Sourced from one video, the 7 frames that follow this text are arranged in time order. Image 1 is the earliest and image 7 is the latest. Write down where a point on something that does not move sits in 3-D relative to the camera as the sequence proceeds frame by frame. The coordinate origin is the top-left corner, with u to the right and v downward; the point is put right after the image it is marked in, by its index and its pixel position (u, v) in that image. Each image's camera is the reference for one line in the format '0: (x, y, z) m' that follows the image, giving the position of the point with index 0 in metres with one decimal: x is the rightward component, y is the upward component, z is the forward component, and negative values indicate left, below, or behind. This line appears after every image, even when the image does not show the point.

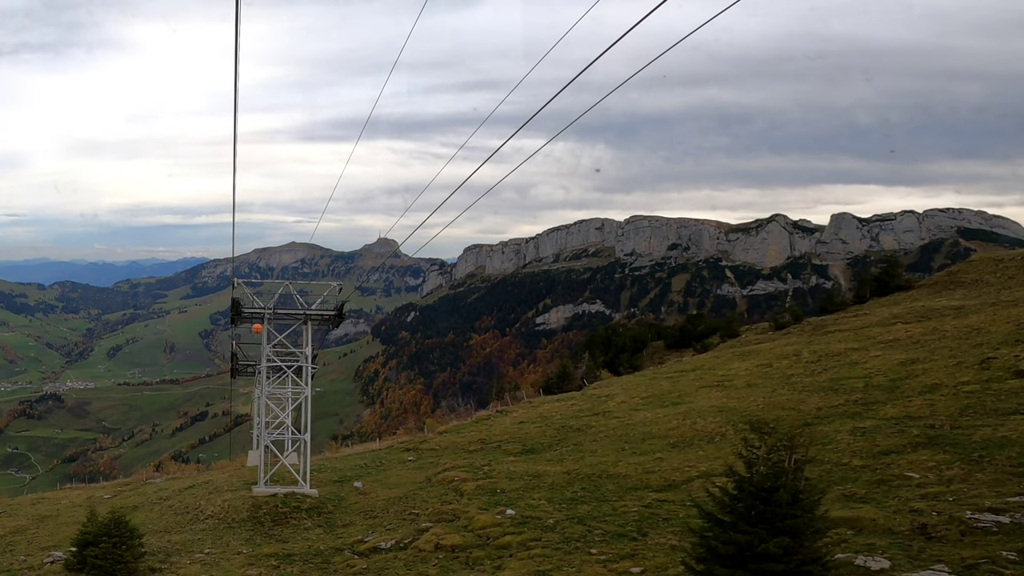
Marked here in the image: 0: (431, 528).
0: (-1.7, -5.3, +17.2) m
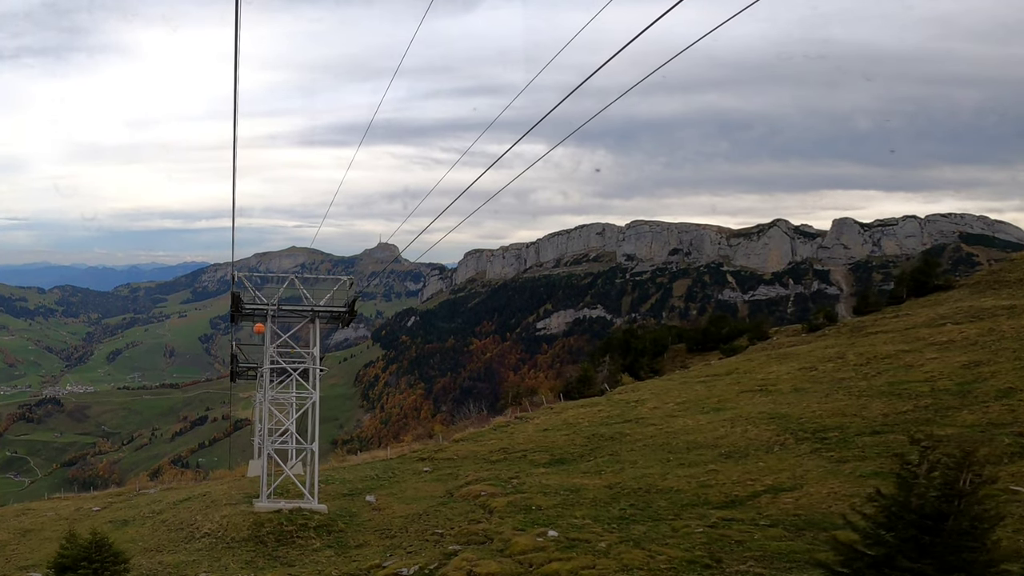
0: (-1.0, -5.1, +15.1) m
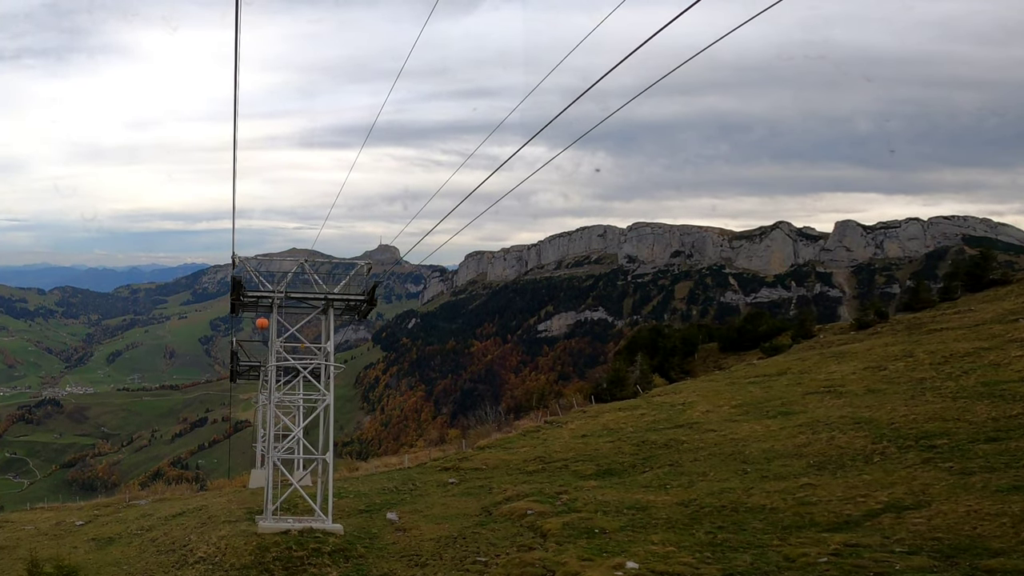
0: (0.0, -4.8, +12.5) m
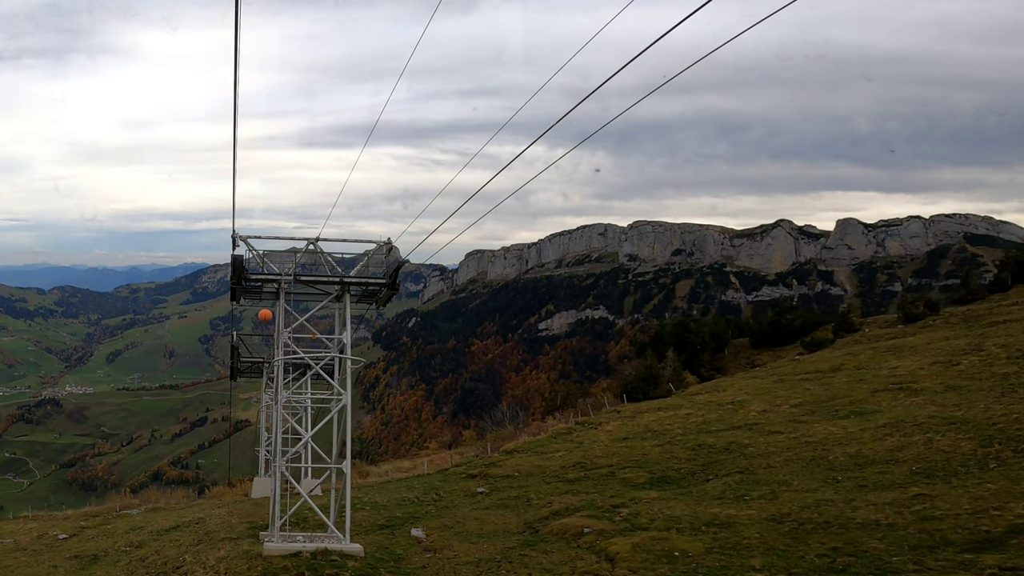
0: (+0.8, -4.4, +10.4) m
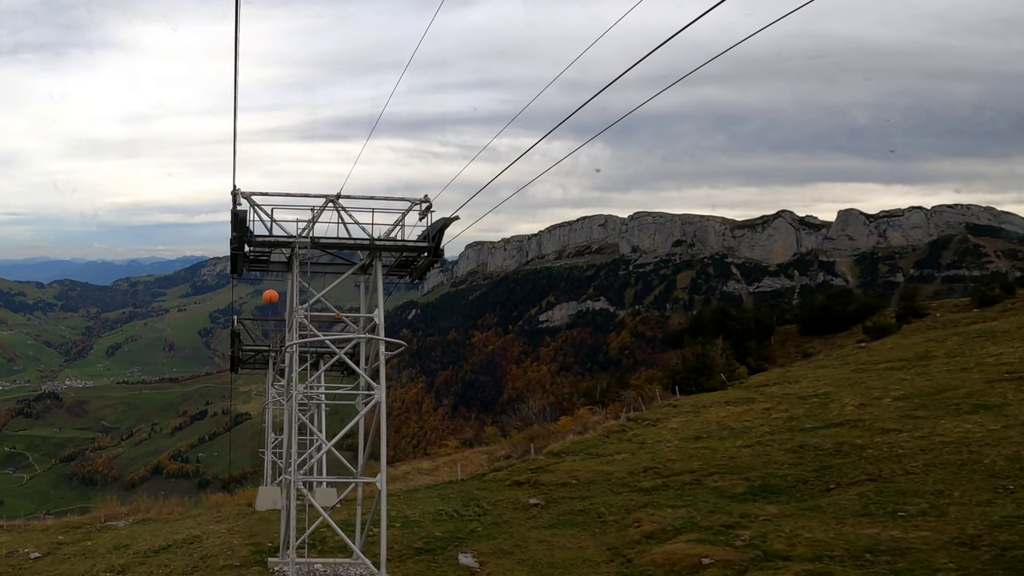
0: (+1.9, -3.9, +7.5) m
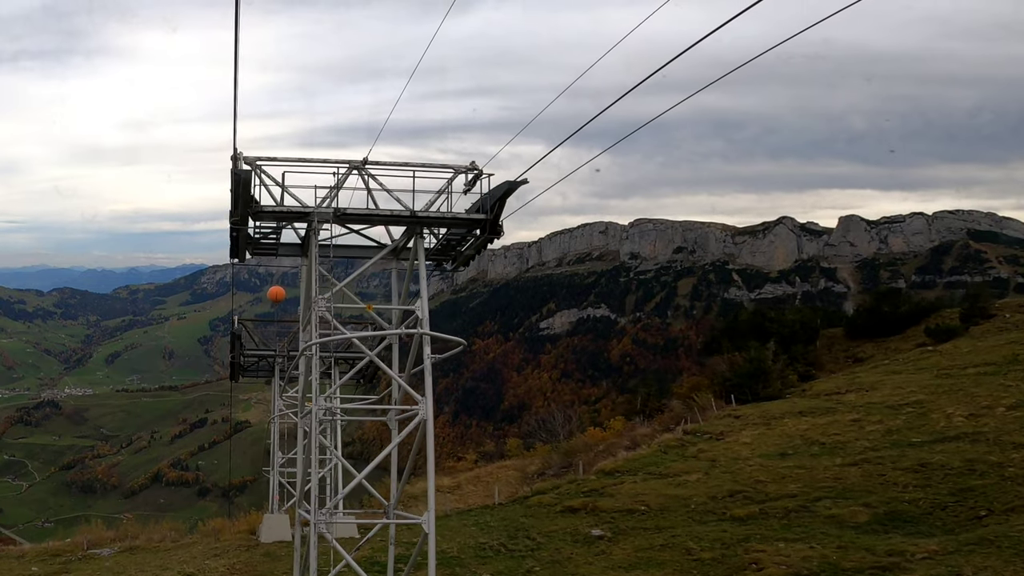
0: (+2.8, -3.7, +5.2) m
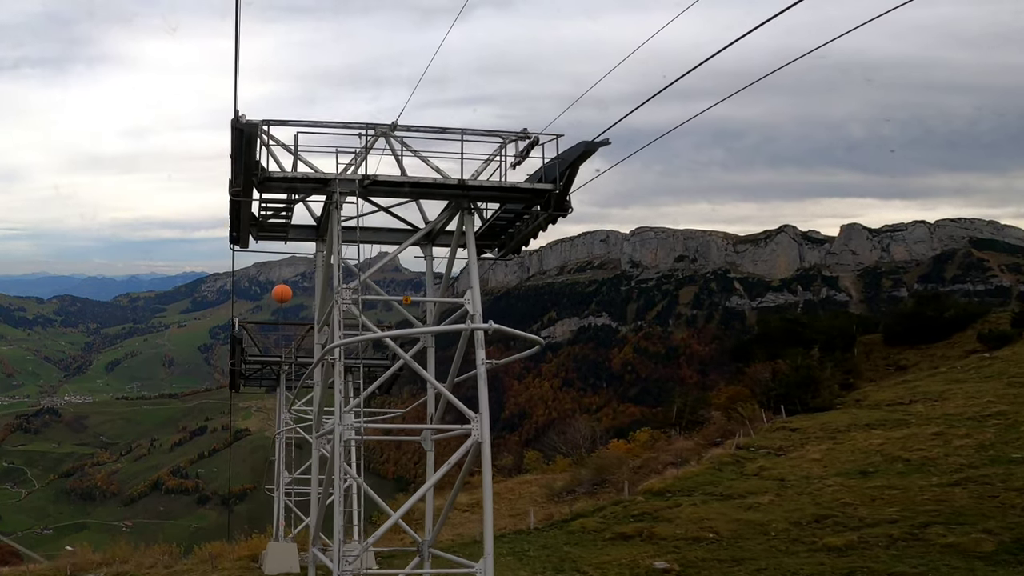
0: (+3.4, -3.5, +3.5) m
